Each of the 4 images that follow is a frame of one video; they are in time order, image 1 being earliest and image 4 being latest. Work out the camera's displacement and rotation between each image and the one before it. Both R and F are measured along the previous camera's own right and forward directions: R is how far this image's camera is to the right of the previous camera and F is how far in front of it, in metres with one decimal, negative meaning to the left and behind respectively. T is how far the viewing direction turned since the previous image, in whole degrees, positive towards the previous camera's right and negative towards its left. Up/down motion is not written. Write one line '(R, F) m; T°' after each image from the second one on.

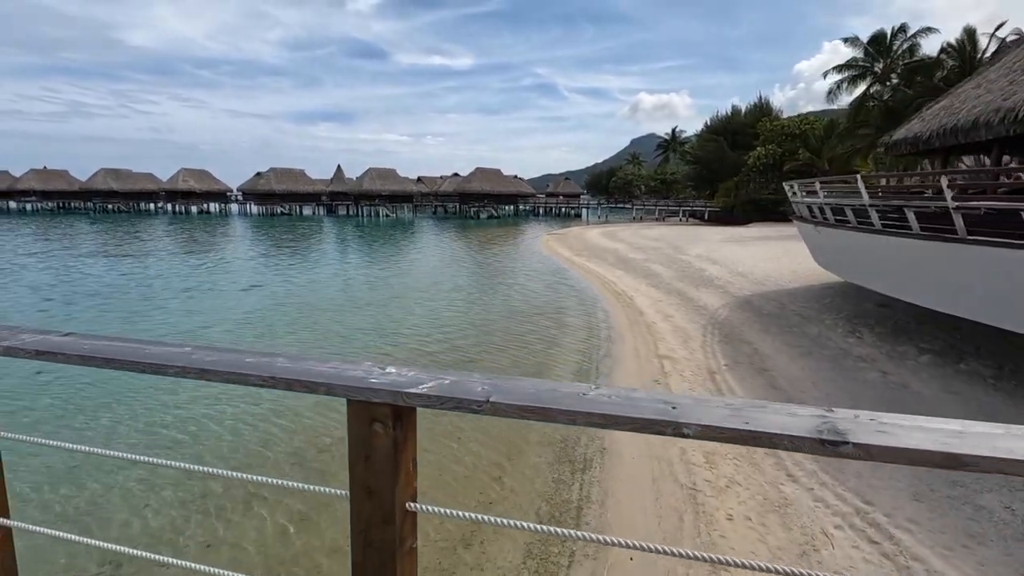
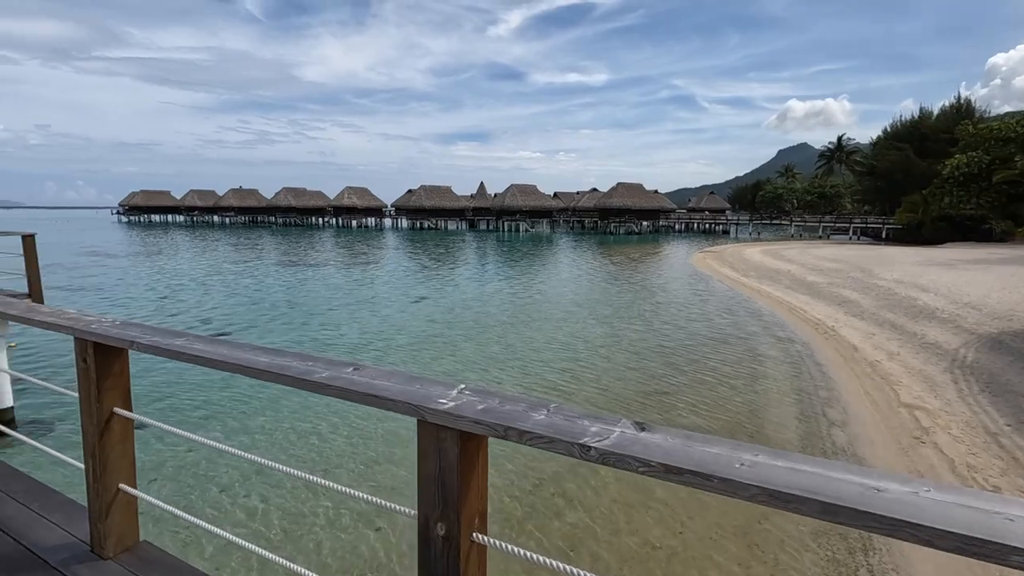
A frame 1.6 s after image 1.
(-1.3, +0.5) m; -14°
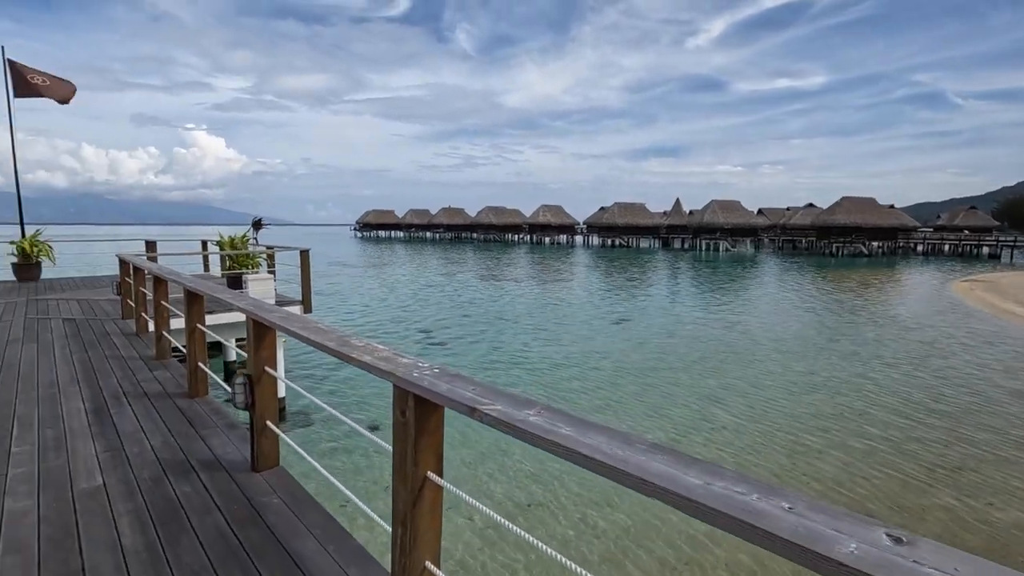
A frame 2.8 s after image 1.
(-0.7, +0.5) m; -20°
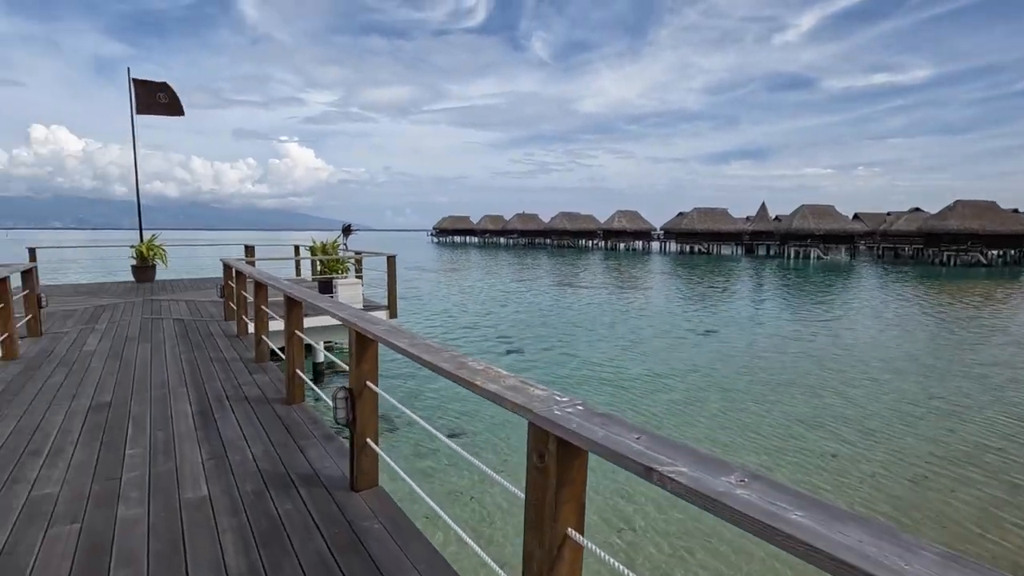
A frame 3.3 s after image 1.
(-0.2, +0.3) m; -8°
